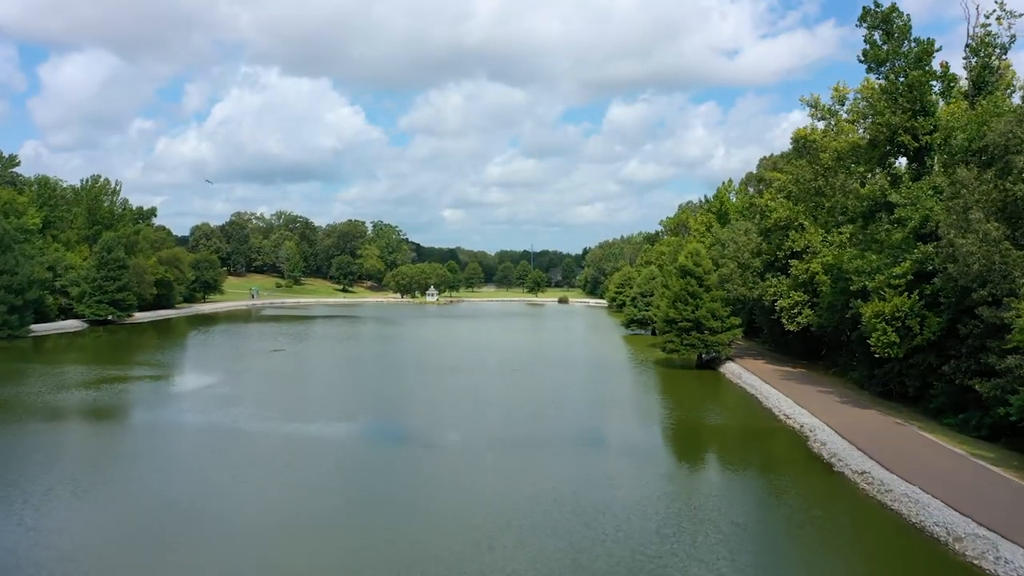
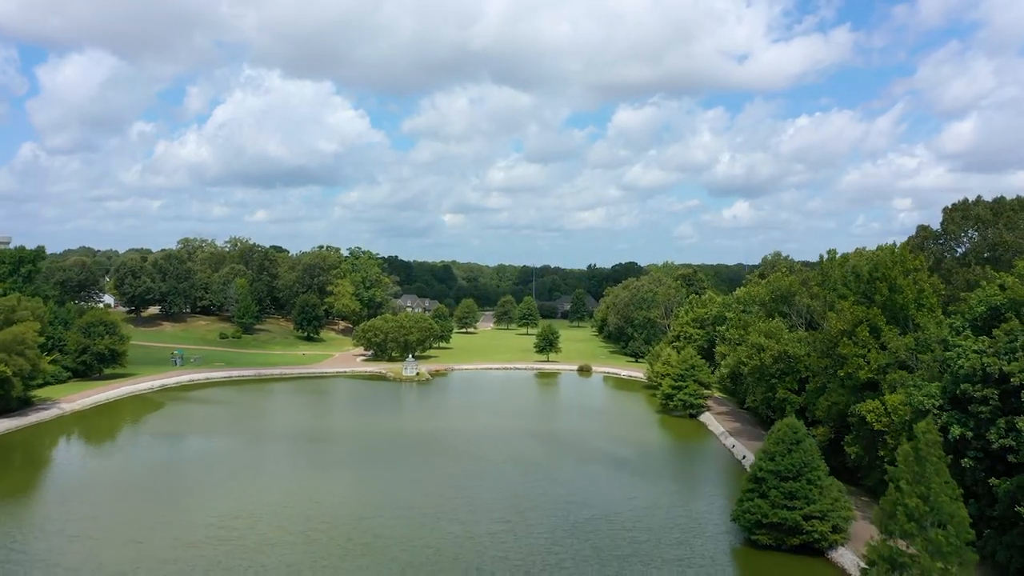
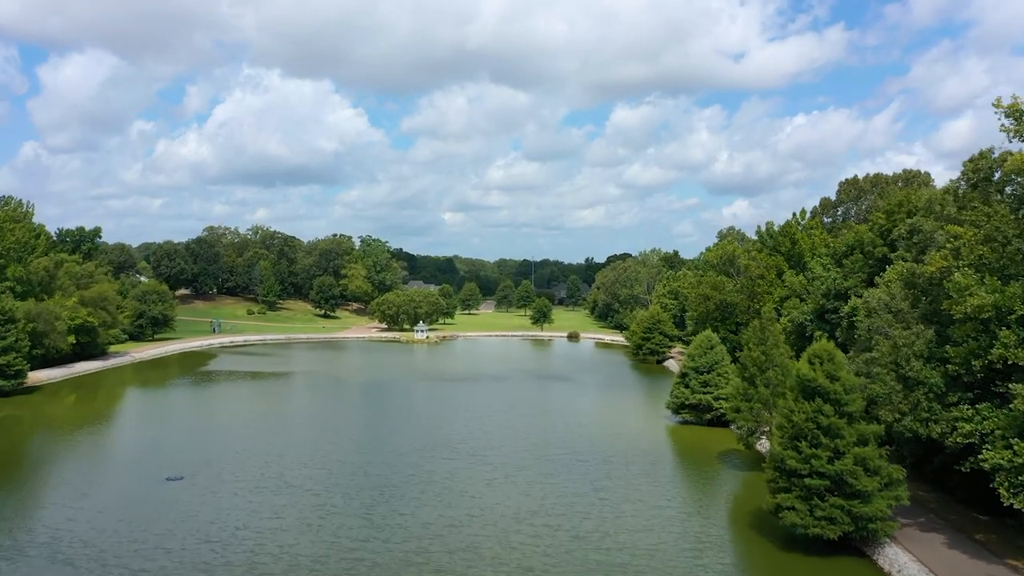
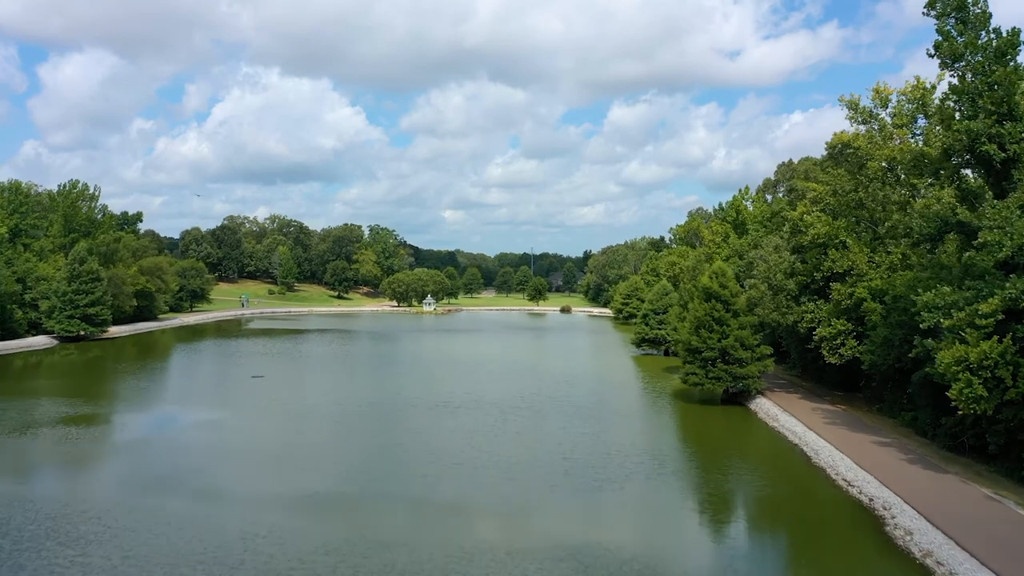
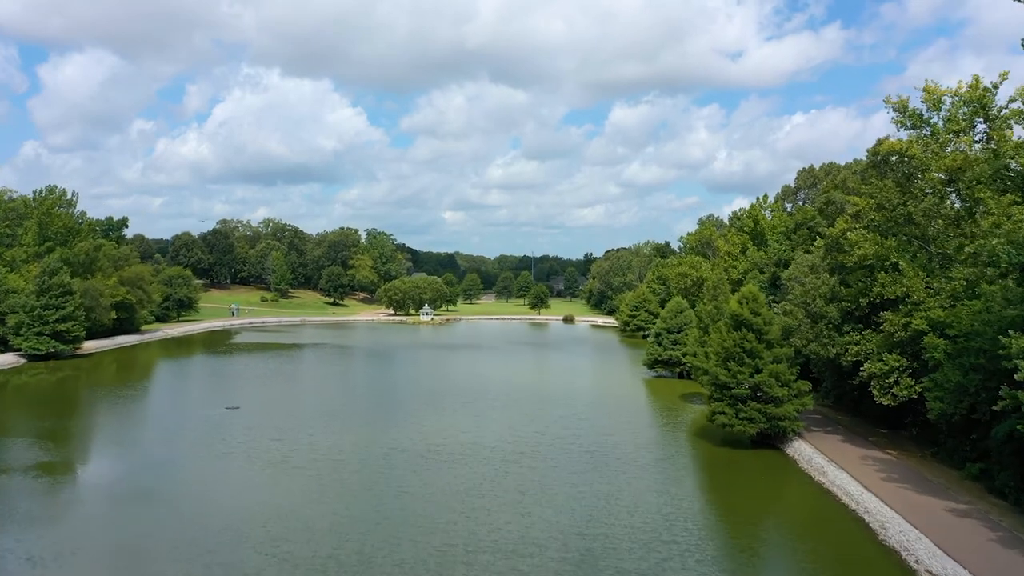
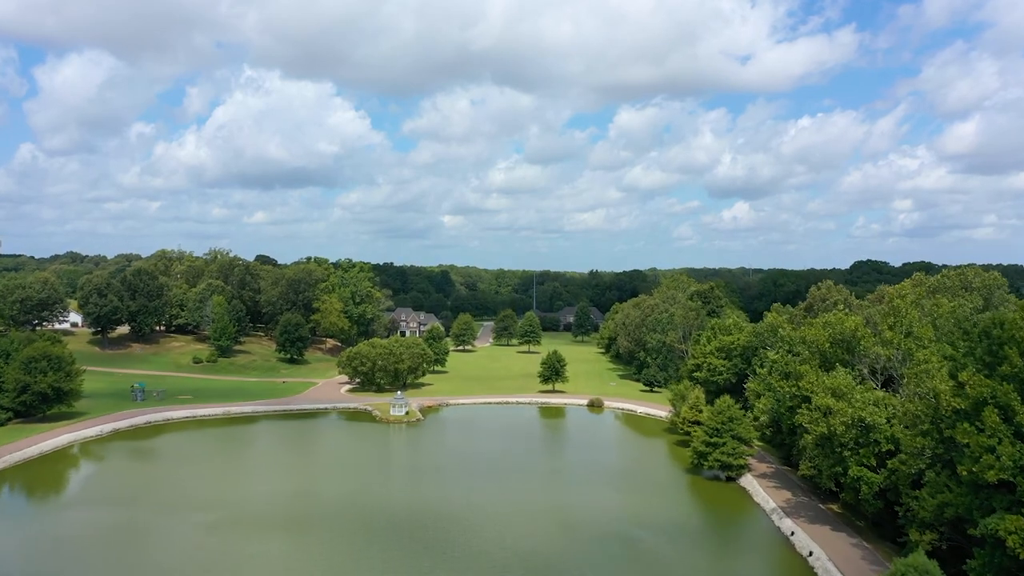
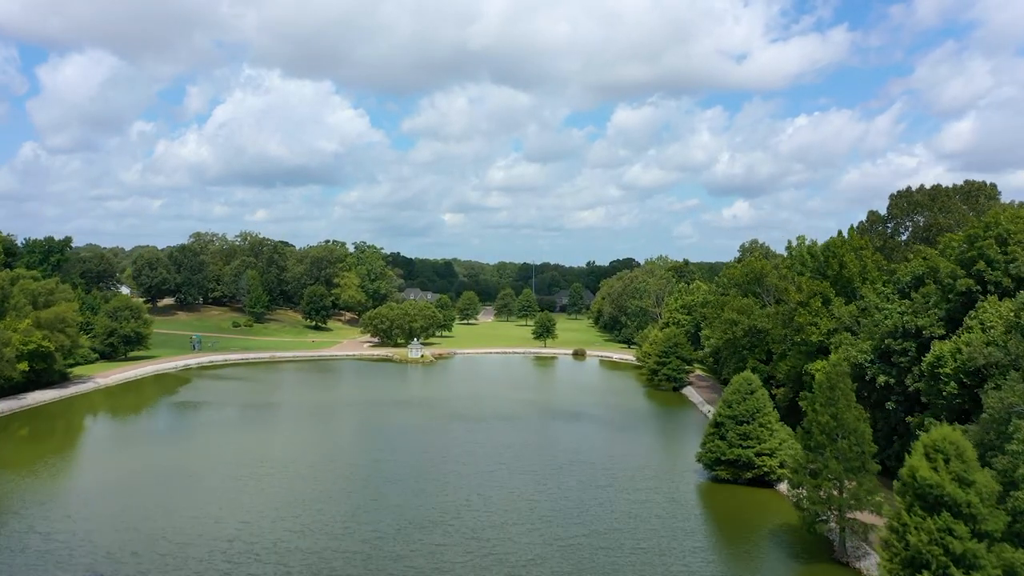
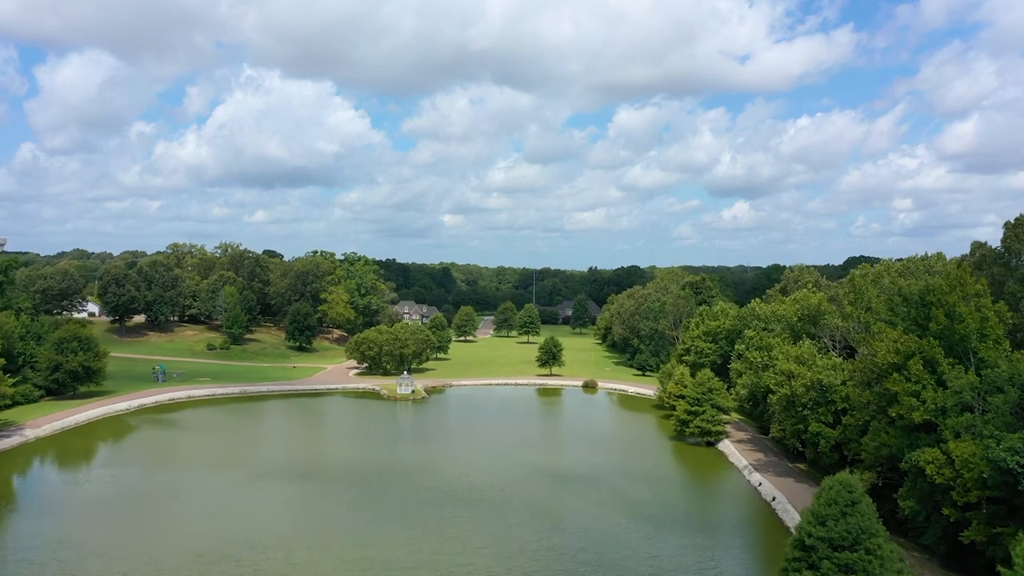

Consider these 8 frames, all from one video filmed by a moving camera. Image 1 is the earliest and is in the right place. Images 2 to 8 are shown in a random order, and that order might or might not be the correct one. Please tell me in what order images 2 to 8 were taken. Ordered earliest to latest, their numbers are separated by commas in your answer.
4, 5, 3, 7, 2, 8, 6
